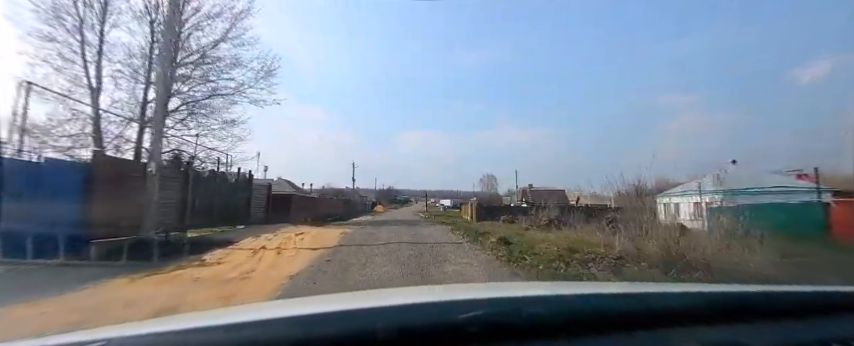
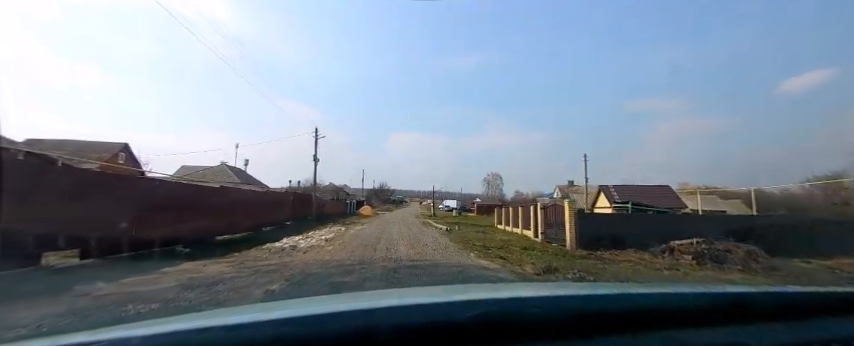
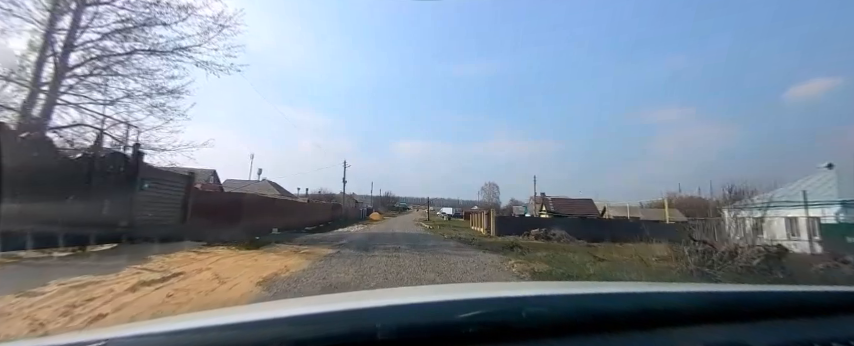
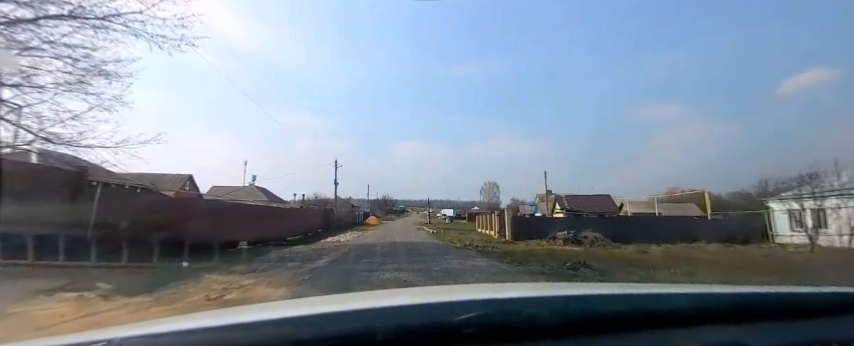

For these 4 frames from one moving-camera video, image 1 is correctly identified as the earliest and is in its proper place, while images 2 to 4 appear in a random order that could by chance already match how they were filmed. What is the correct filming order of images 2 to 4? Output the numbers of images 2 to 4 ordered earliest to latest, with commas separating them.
3, 4, 2
